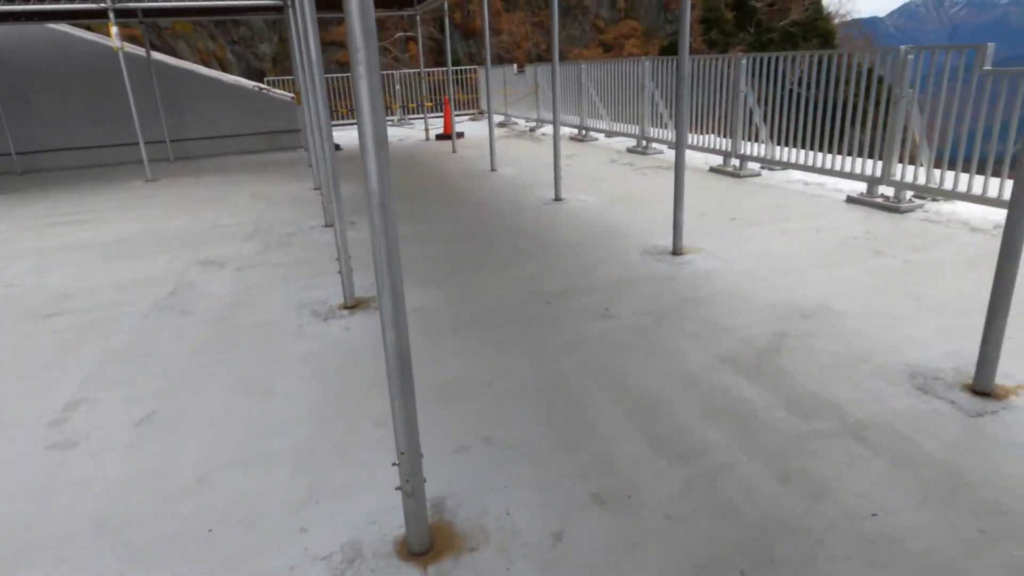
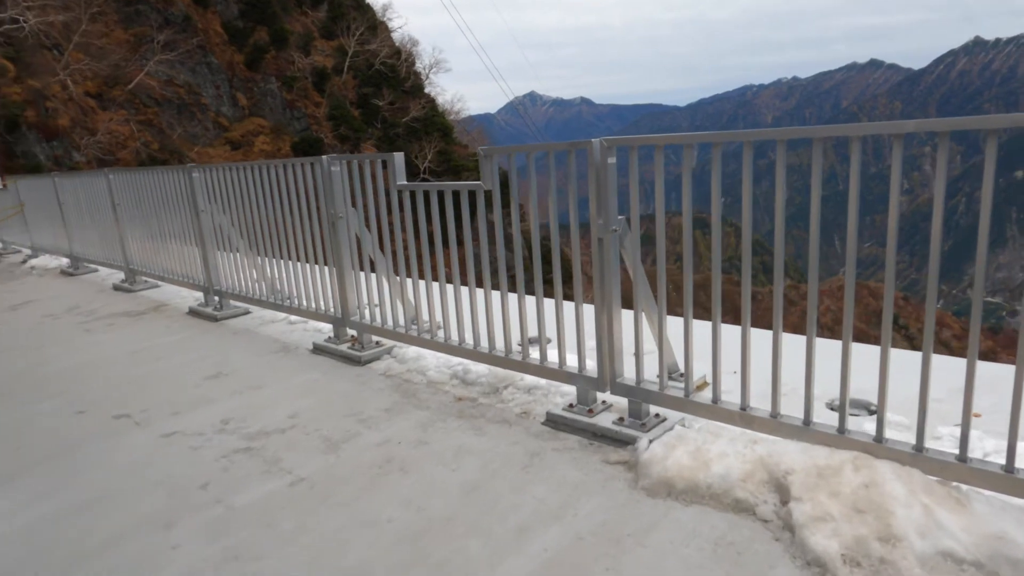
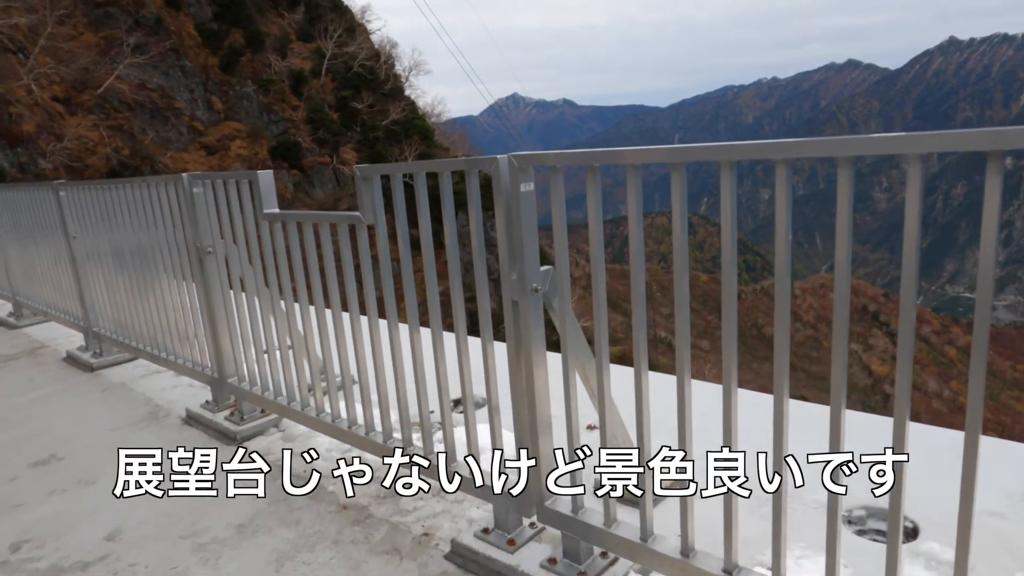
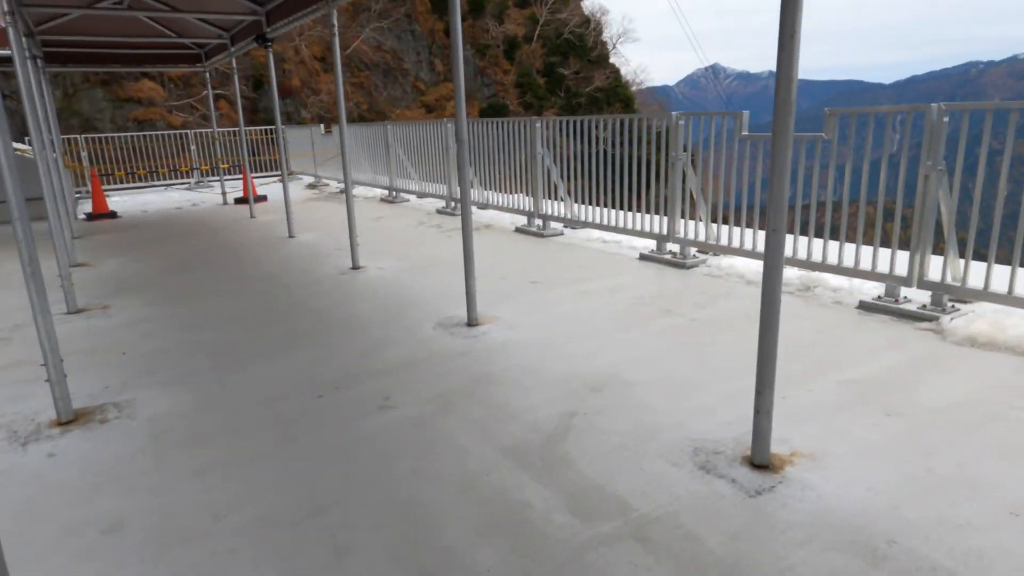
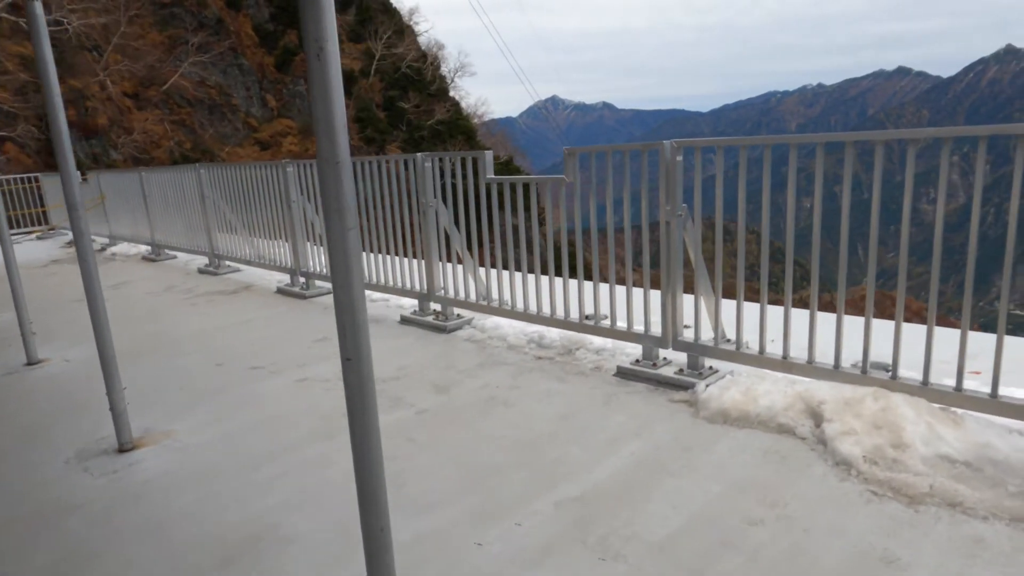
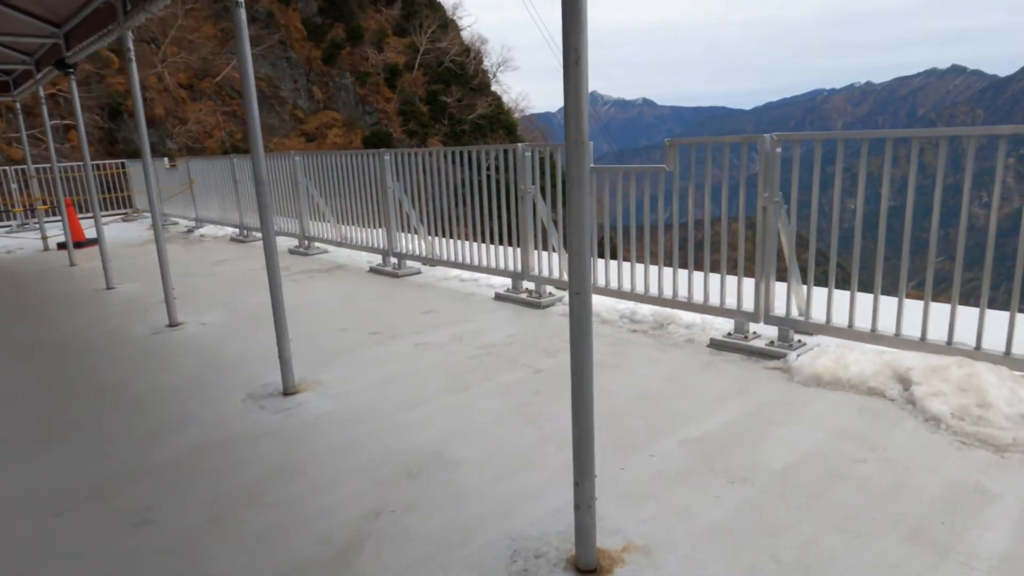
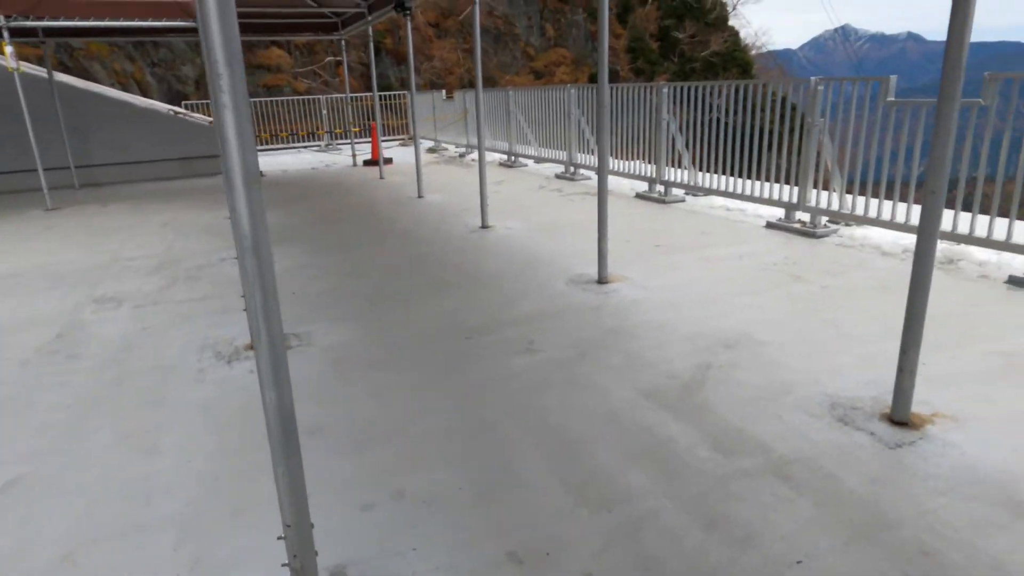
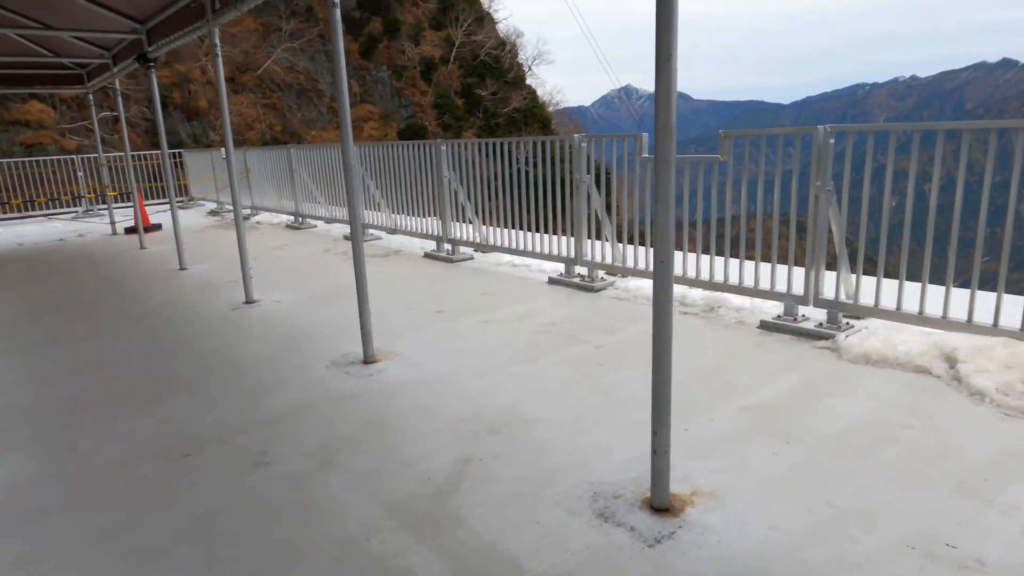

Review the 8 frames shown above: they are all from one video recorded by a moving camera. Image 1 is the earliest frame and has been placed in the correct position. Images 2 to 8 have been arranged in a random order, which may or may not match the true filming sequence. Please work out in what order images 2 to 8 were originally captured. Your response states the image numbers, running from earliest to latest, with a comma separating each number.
7, 4, 8, 6, 5, 2, 3
